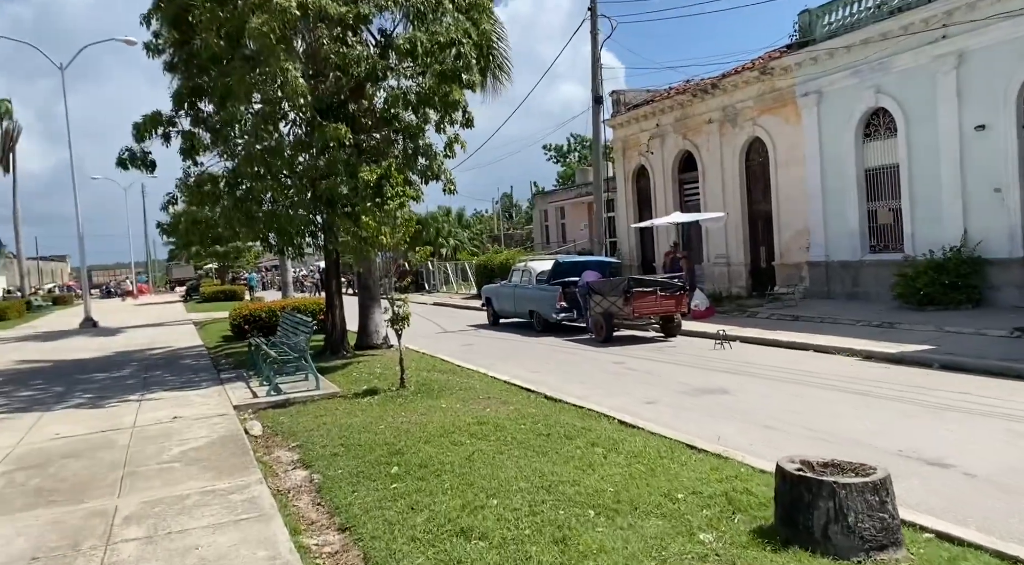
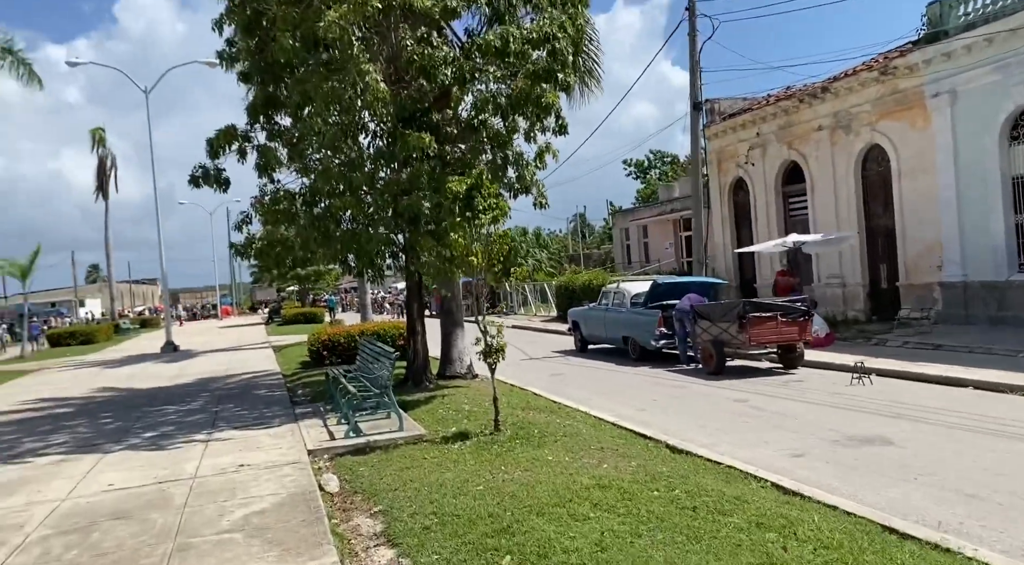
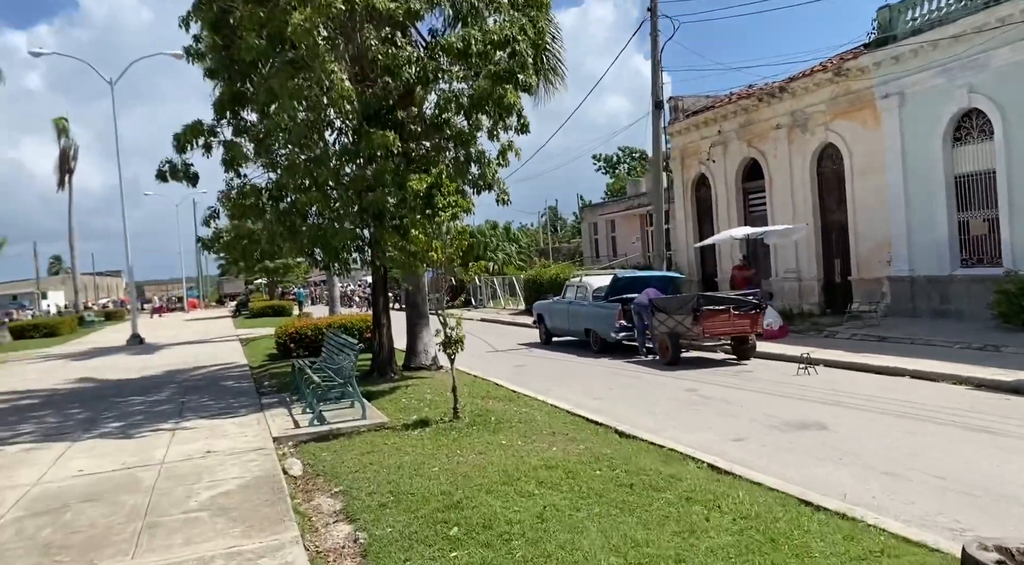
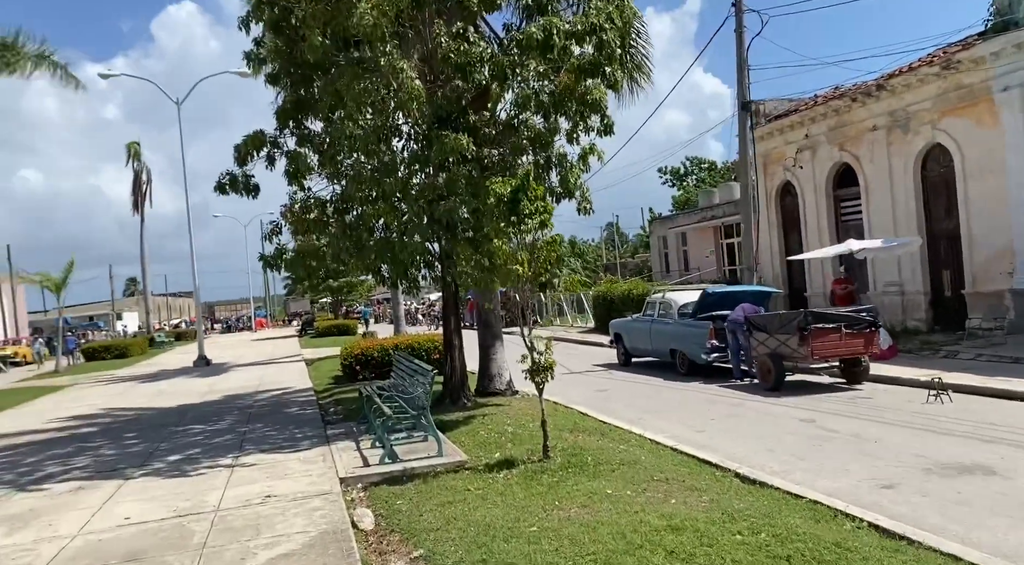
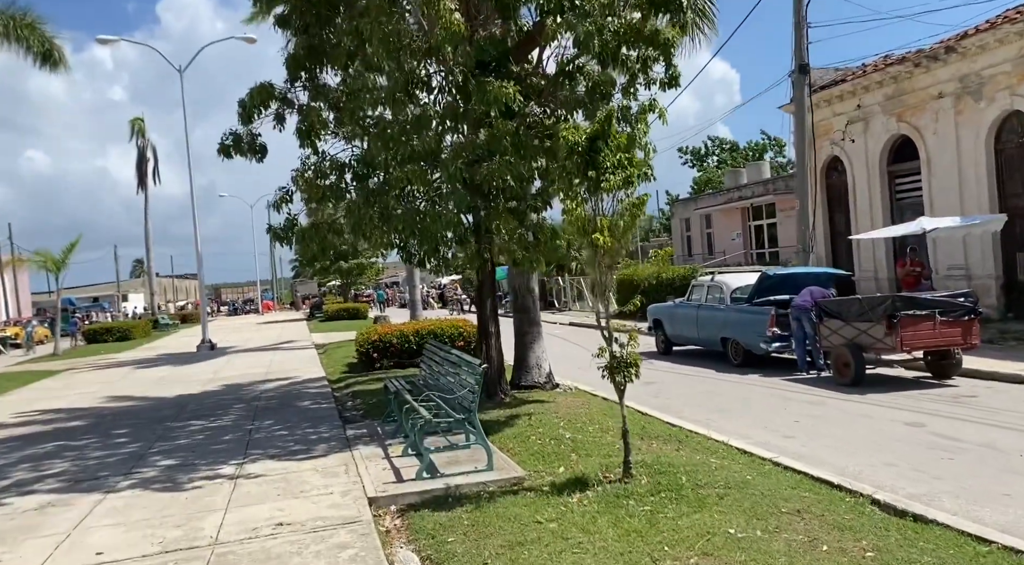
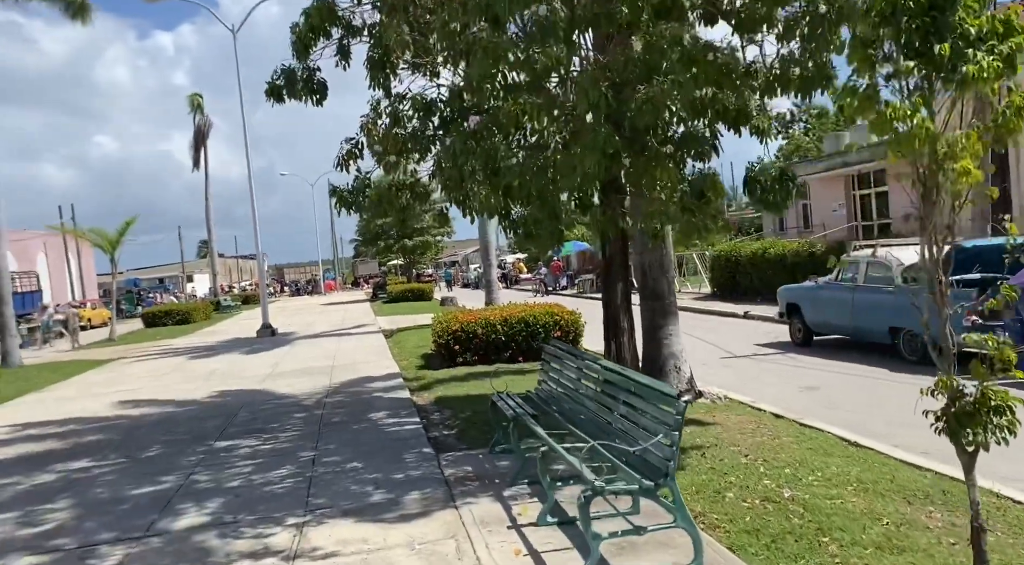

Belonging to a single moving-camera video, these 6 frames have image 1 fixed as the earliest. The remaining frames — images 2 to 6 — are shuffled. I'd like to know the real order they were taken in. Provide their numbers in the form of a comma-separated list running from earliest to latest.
3, 2, 4, 5, 6
